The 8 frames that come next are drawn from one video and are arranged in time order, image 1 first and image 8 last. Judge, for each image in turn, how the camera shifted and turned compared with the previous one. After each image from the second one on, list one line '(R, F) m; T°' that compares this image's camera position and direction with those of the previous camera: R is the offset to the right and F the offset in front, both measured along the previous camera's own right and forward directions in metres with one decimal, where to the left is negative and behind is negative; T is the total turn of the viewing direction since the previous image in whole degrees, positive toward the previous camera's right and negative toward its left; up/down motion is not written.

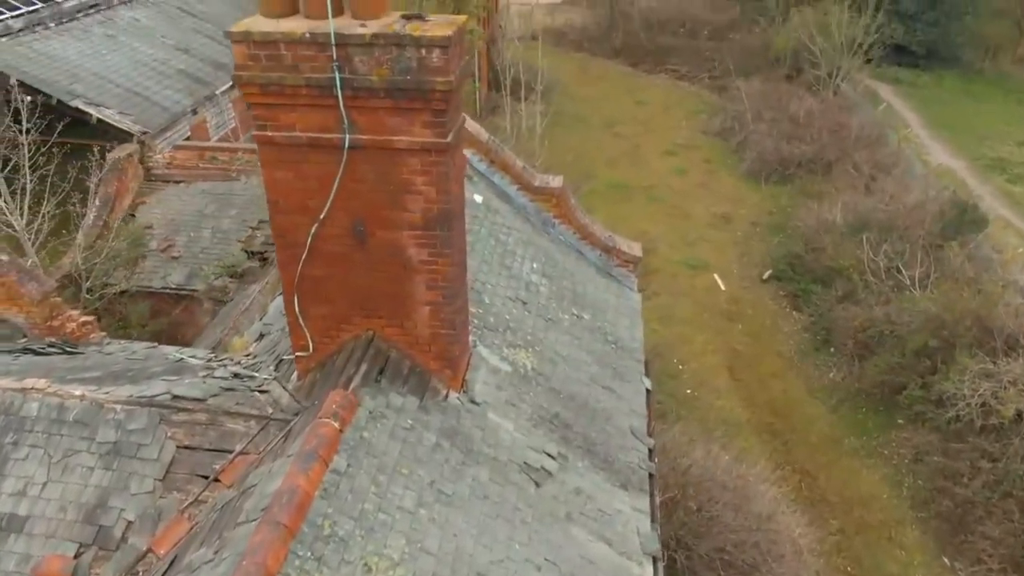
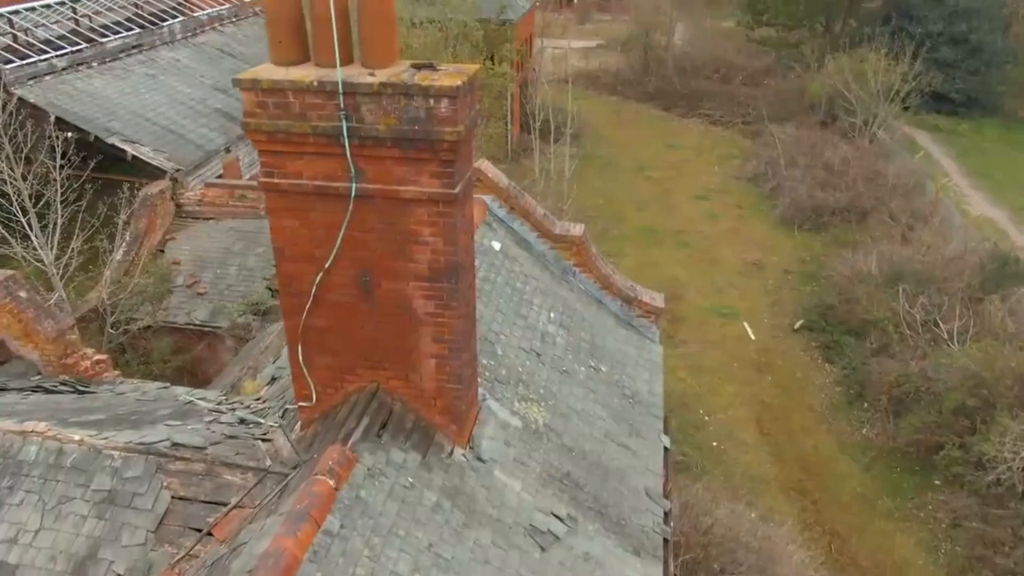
(+0.2, +0.2) m; -2°
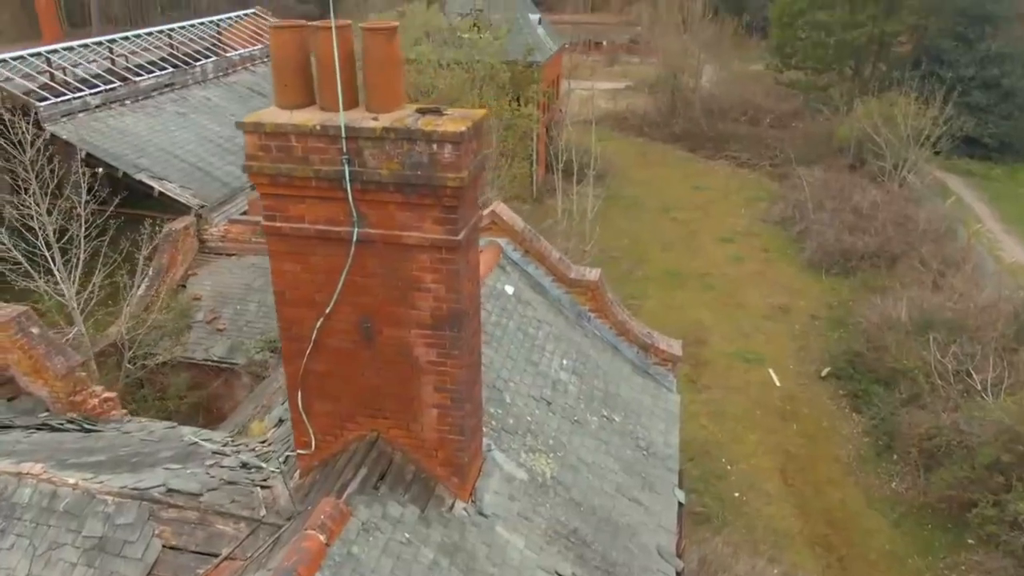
(+0.1, +0.2) m; -2°
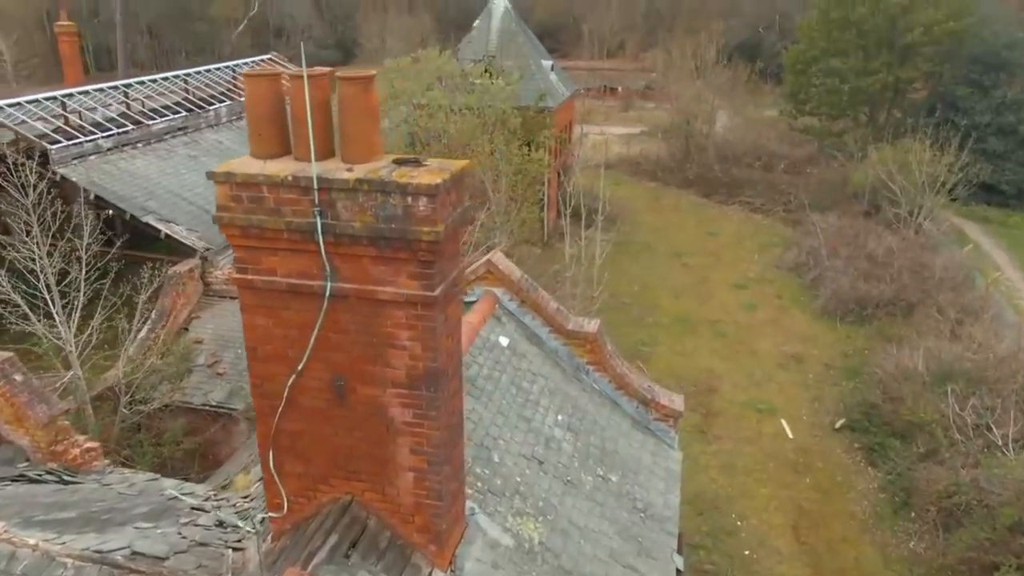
(+0.2, +0.2) m; -1°
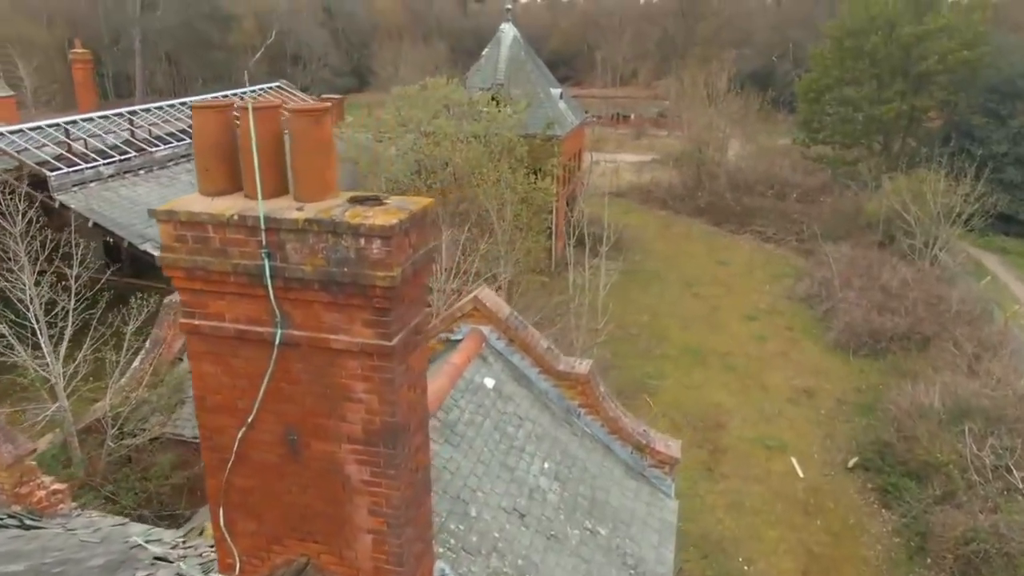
(+0.3, +0.4) m; -1°
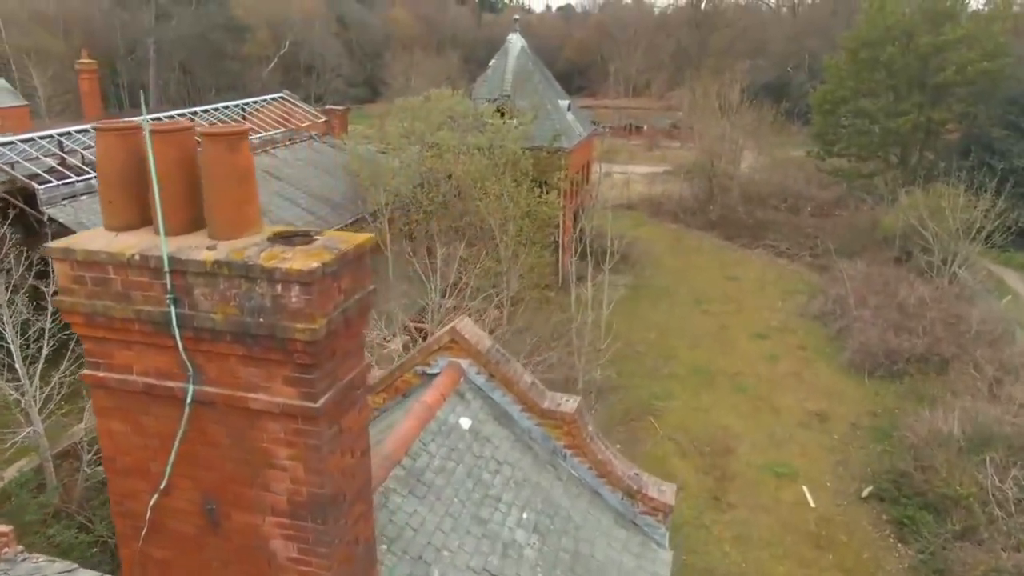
(+0.3, +0.6) m; -1°
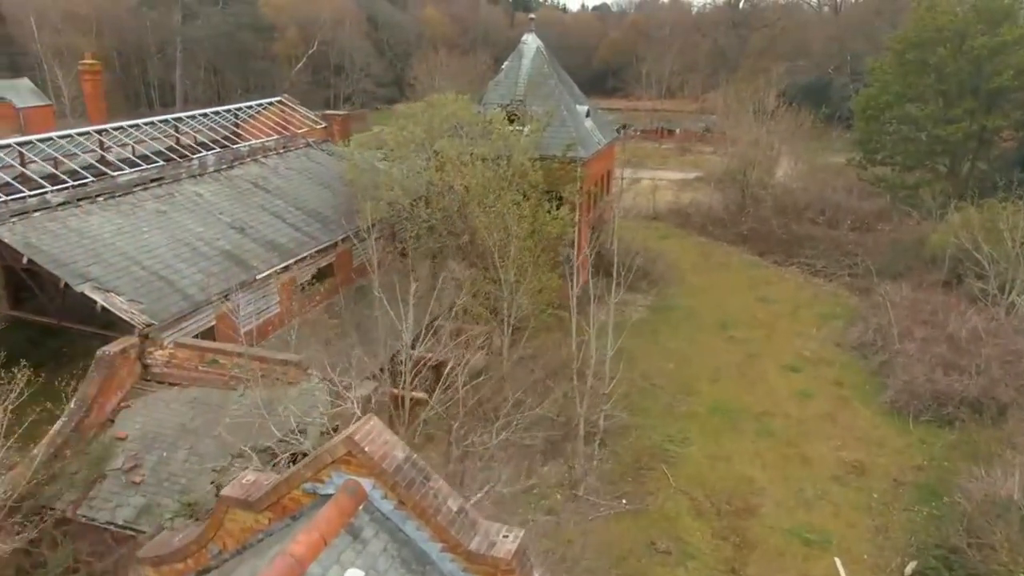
(+0.8, +2.0) m; -2°
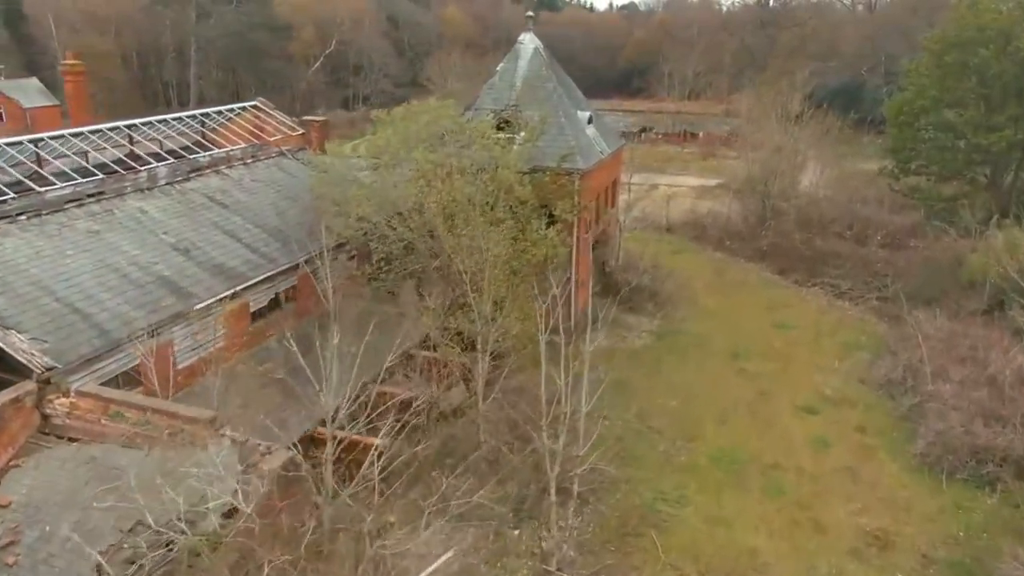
(+1.1, +2.2) m; -2°
